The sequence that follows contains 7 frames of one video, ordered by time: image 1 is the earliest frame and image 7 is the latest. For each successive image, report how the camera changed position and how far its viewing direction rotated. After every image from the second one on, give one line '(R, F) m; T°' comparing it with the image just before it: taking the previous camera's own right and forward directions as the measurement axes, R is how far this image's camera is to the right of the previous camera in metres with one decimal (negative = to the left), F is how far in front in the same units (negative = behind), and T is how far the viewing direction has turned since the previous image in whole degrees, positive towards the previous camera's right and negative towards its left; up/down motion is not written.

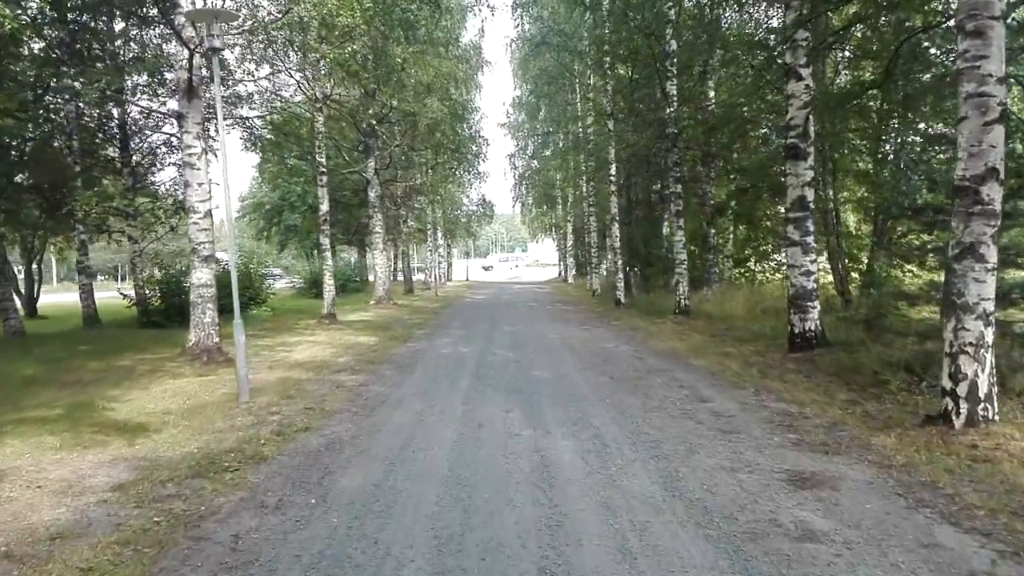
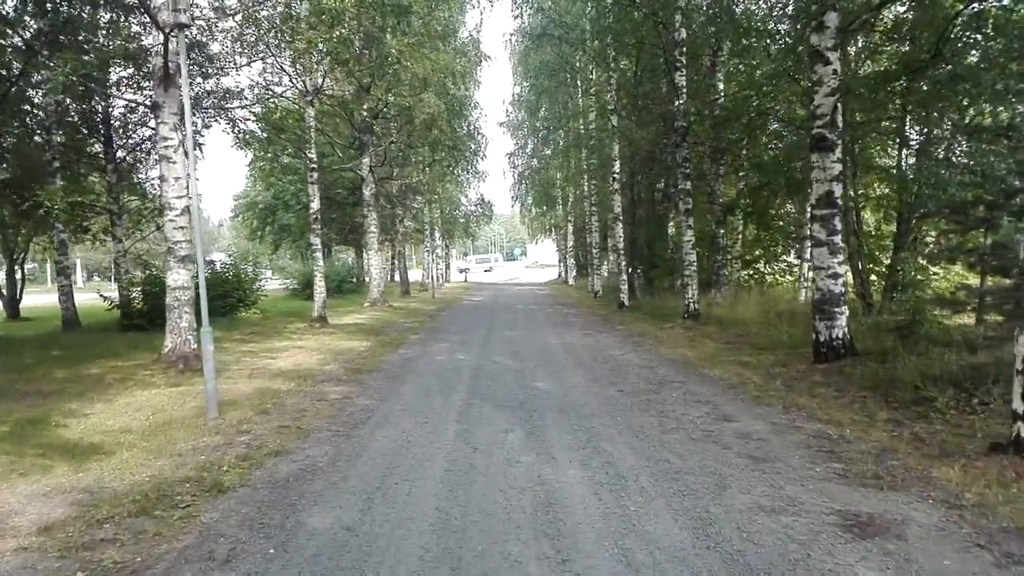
(0.0, +1.0) m; 0°
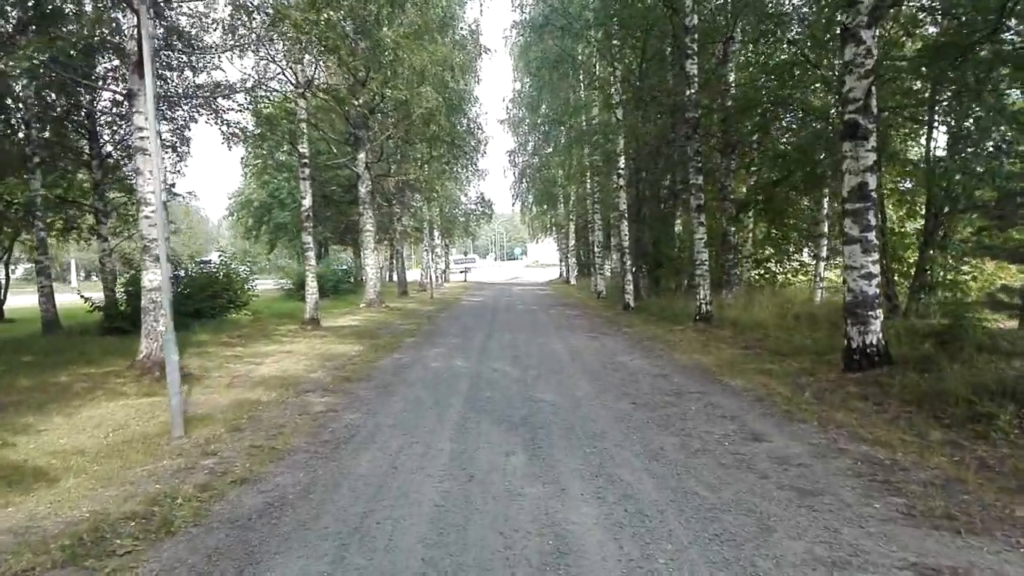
(0.0, +0.9) m; 0°
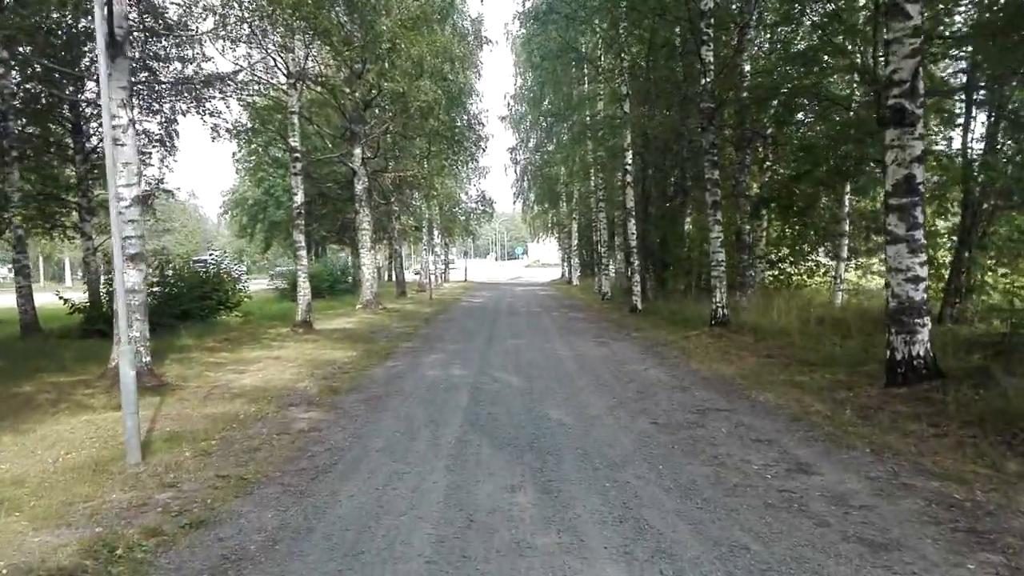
(0.0, +1.0) m; 0°
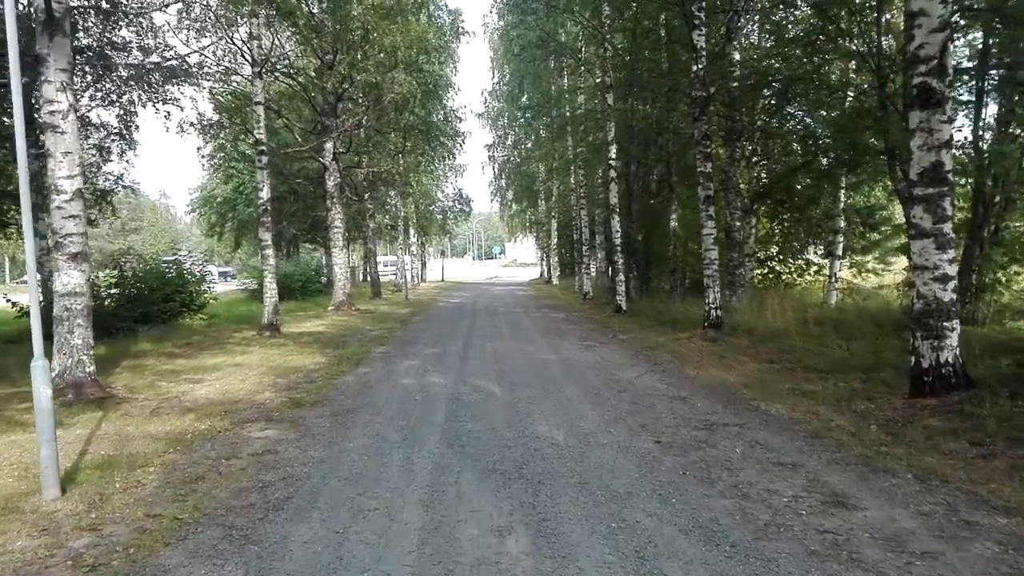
(-0.1, +0.9) m; +2°
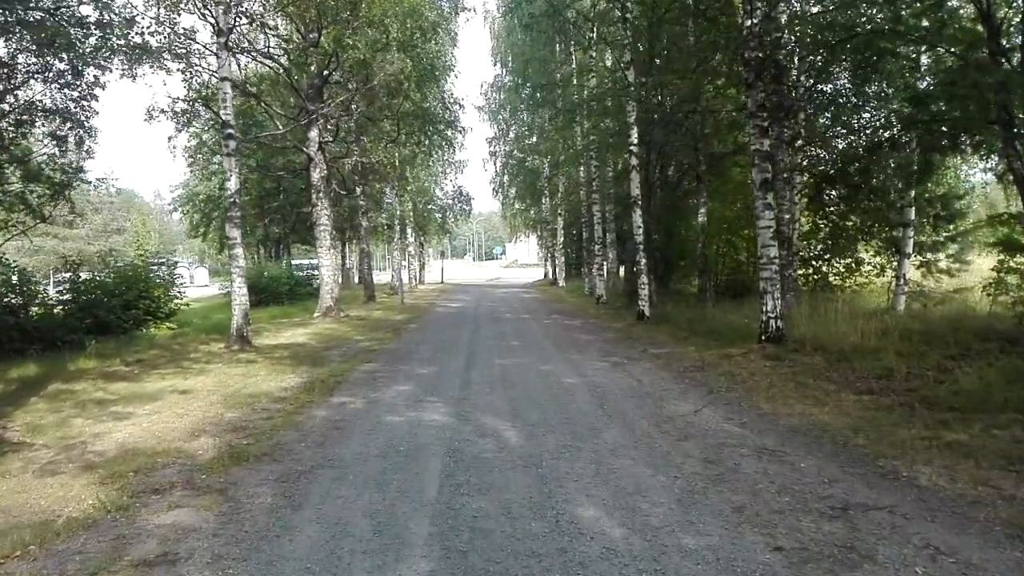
(-0.2, +2.5) m; 0°
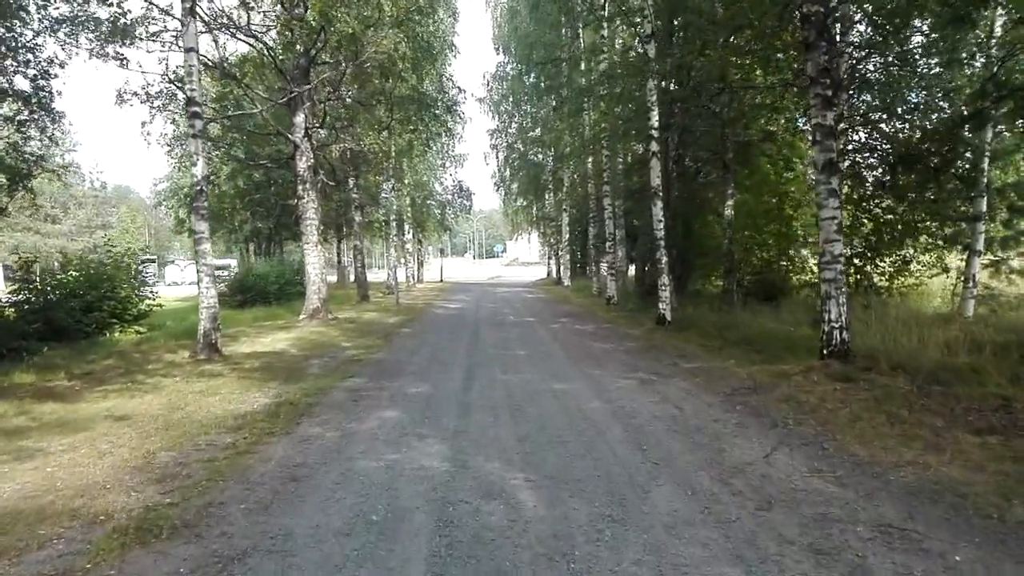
(-0.1, +1.9) m; 0°
